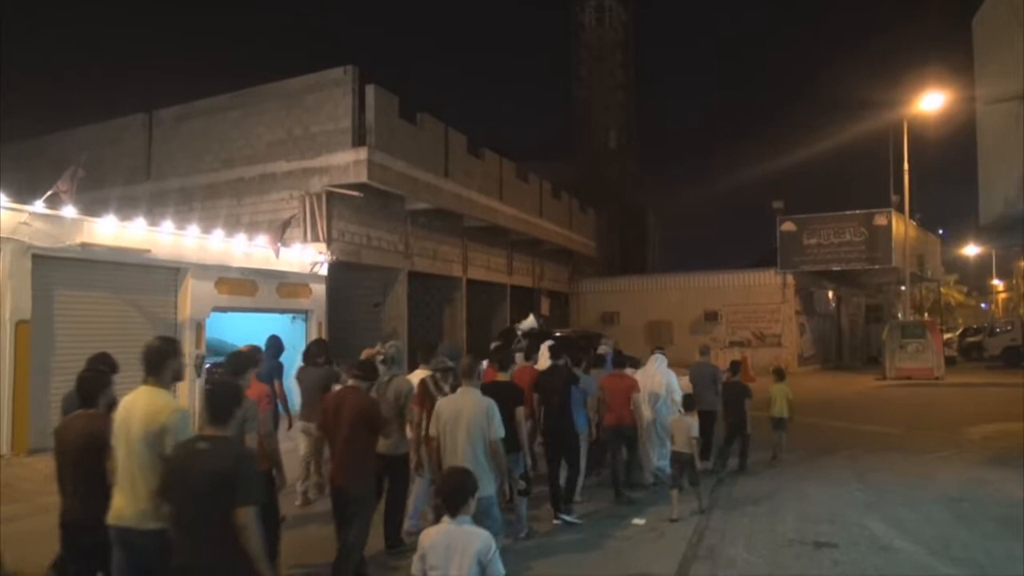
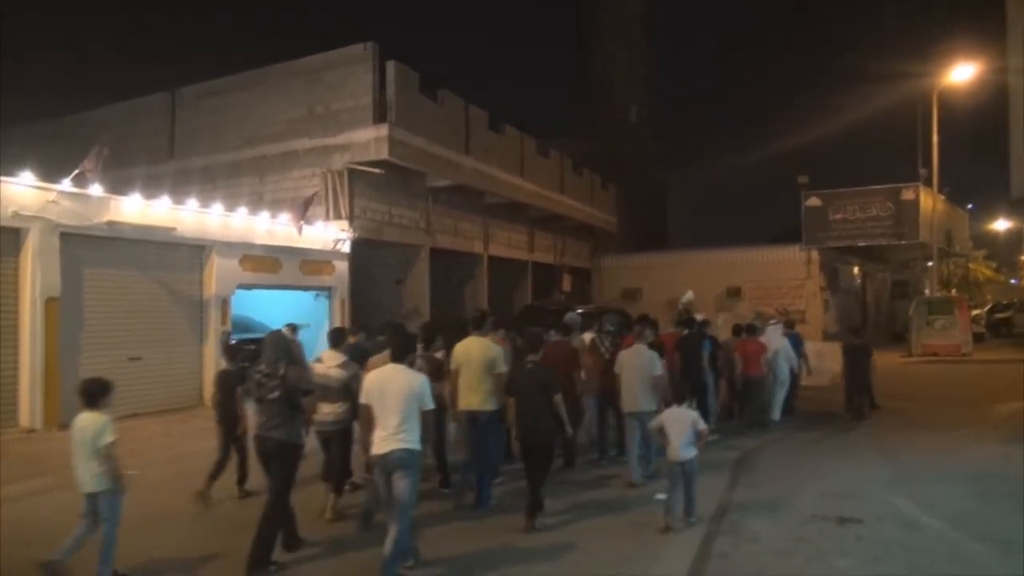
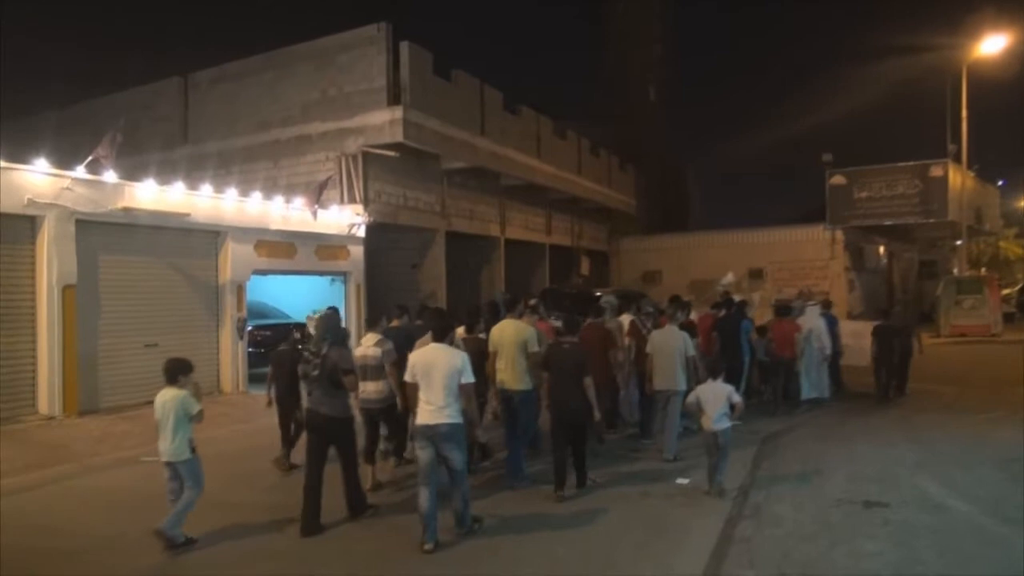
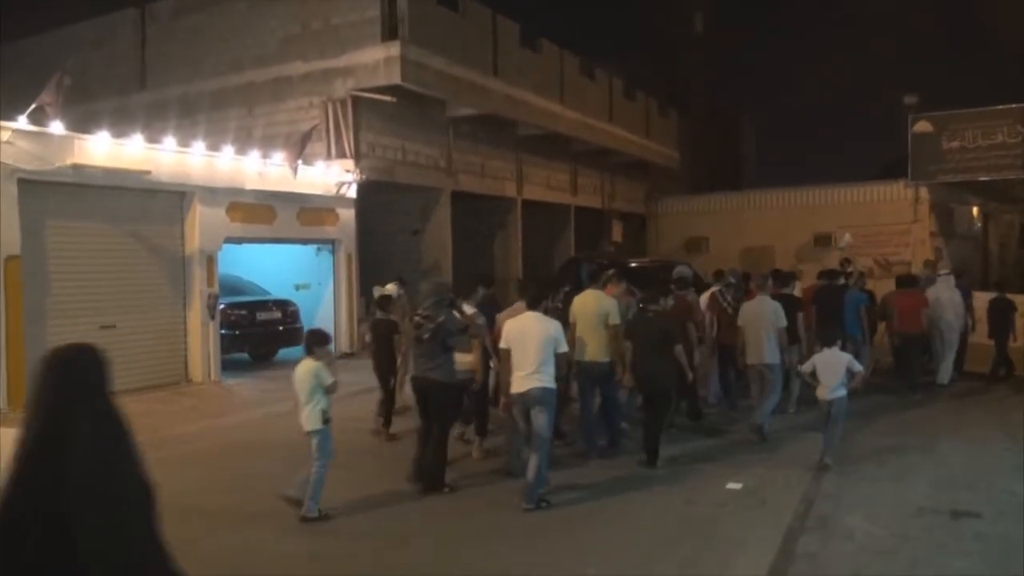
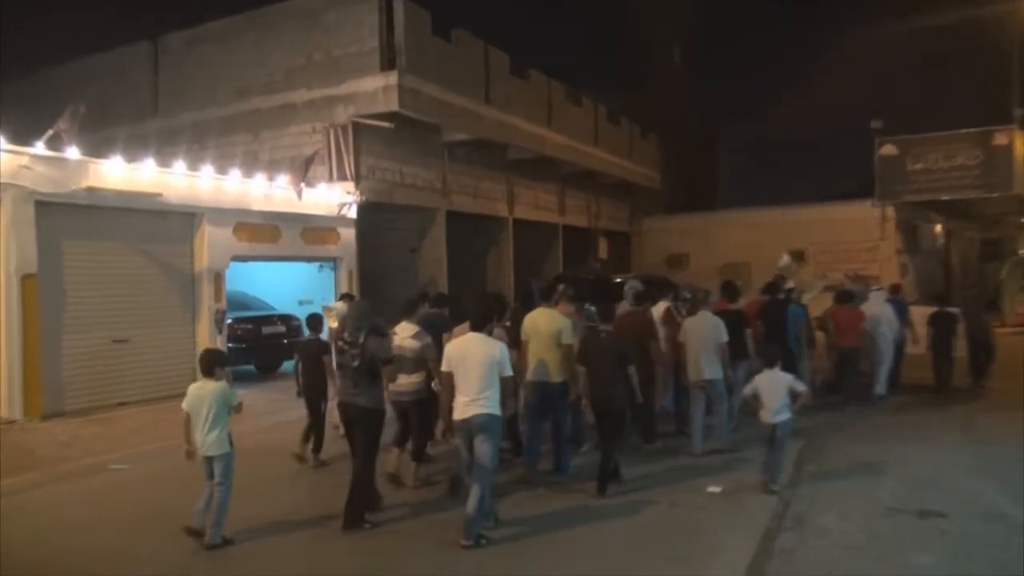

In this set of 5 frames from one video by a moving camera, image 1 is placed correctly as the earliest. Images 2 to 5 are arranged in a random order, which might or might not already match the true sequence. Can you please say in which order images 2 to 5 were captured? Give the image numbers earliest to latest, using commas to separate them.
2, 3, 5, 4
